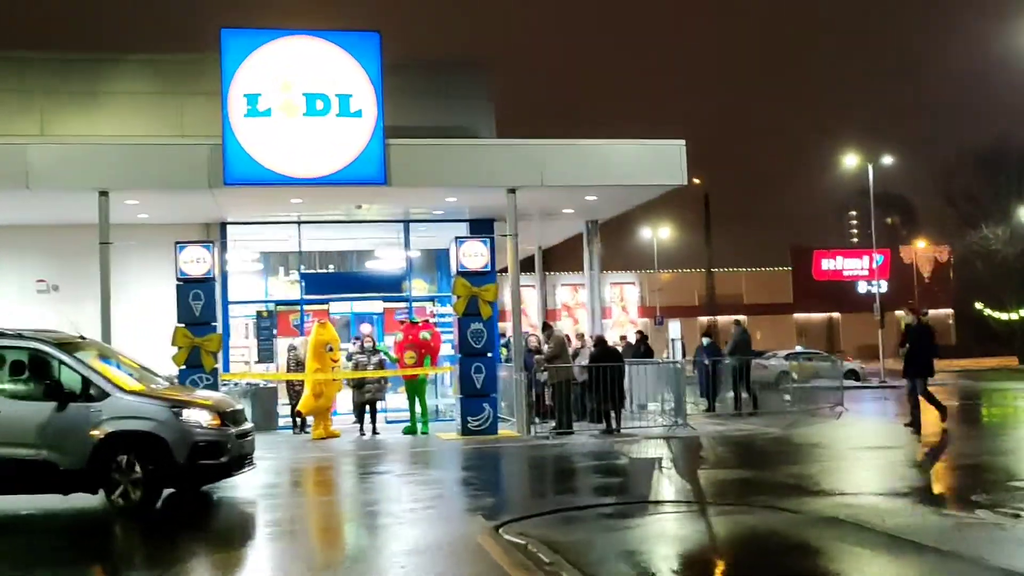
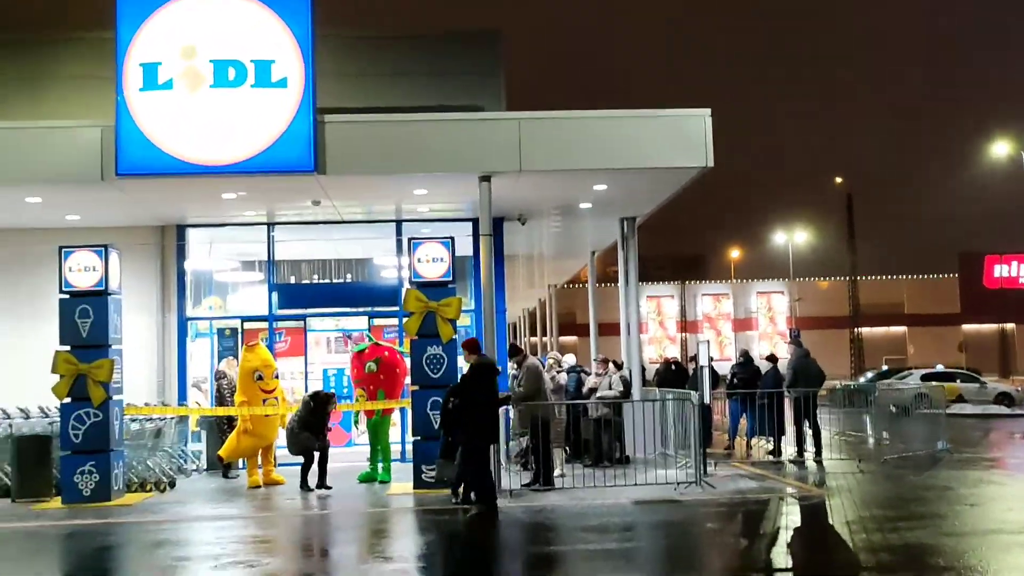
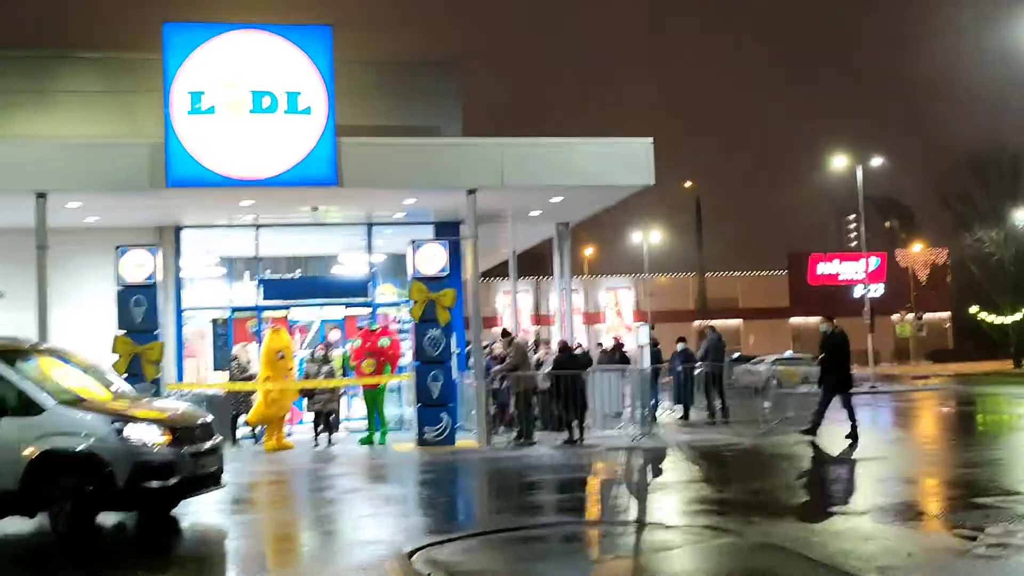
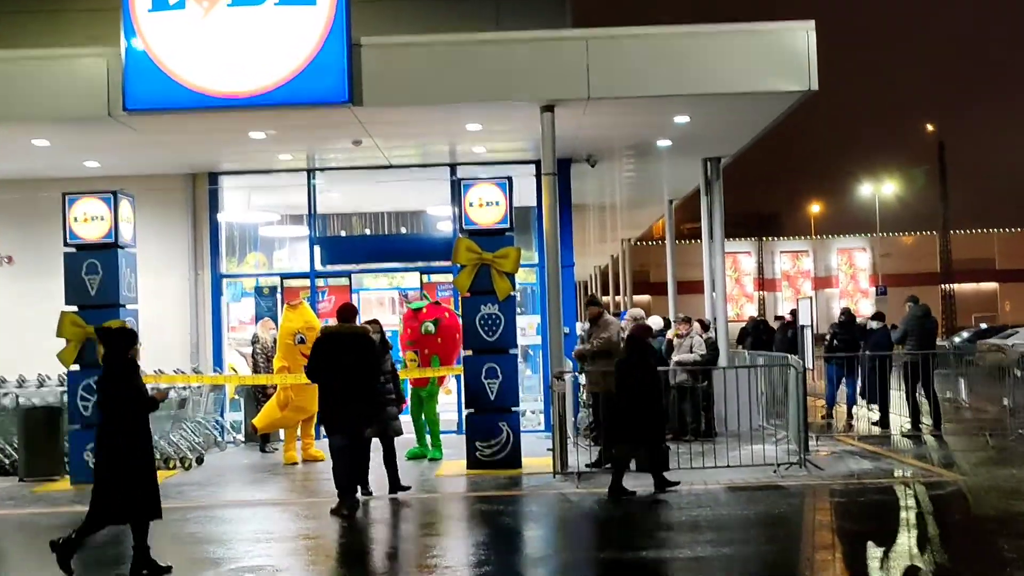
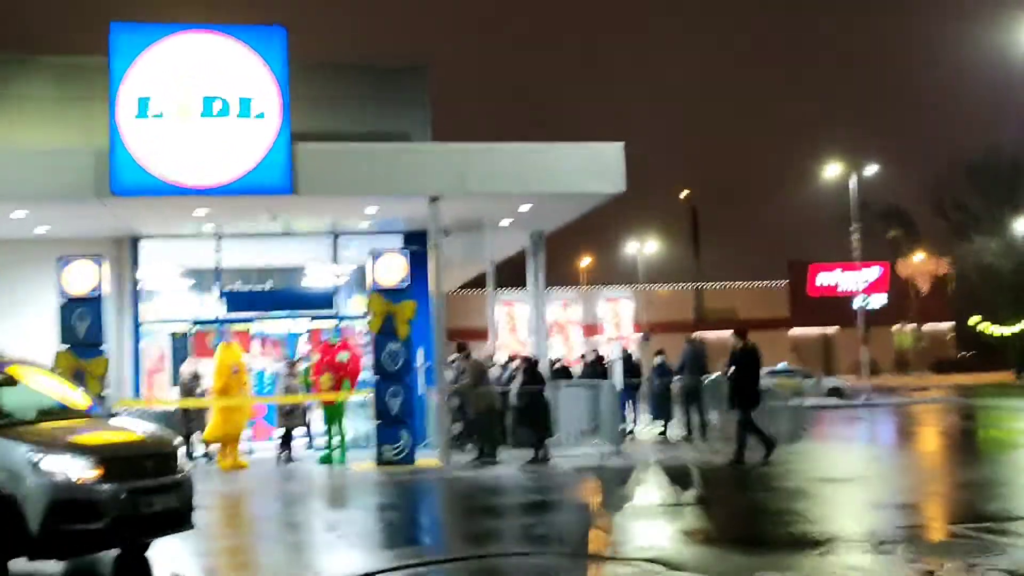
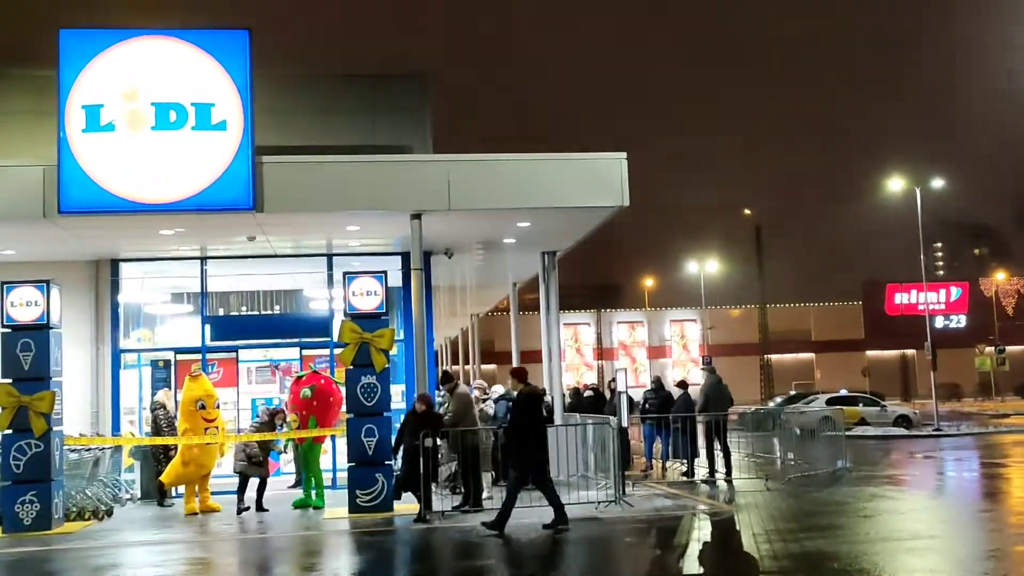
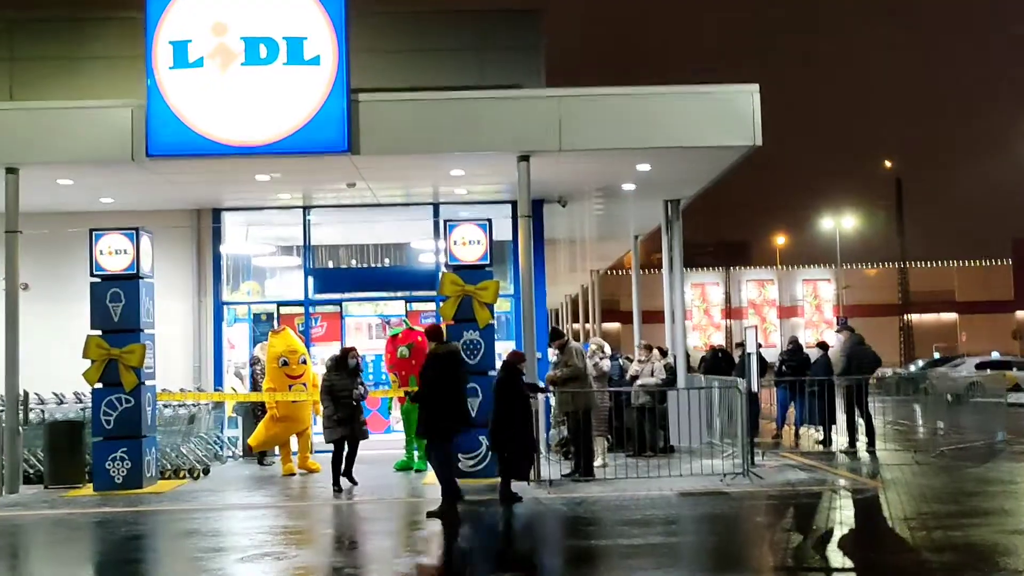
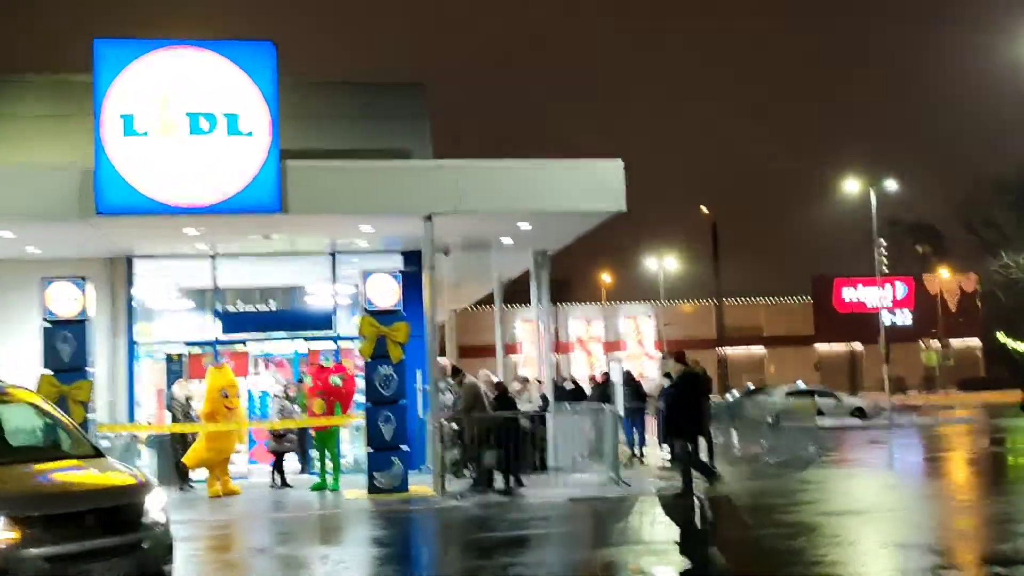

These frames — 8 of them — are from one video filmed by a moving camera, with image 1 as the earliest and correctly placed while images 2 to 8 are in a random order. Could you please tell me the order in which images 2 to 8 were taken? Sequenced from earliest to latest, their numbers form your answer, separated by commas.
3, 5, 8, 6, 2, 7, 4
